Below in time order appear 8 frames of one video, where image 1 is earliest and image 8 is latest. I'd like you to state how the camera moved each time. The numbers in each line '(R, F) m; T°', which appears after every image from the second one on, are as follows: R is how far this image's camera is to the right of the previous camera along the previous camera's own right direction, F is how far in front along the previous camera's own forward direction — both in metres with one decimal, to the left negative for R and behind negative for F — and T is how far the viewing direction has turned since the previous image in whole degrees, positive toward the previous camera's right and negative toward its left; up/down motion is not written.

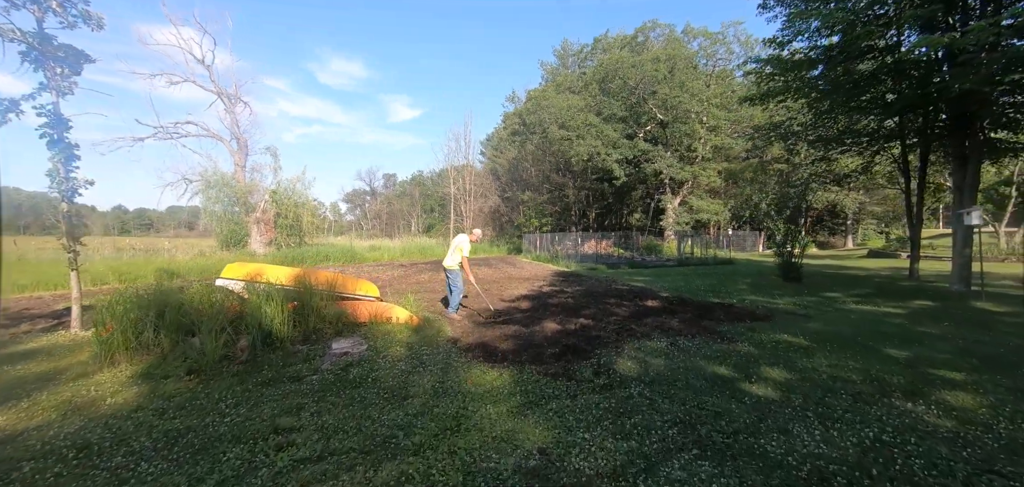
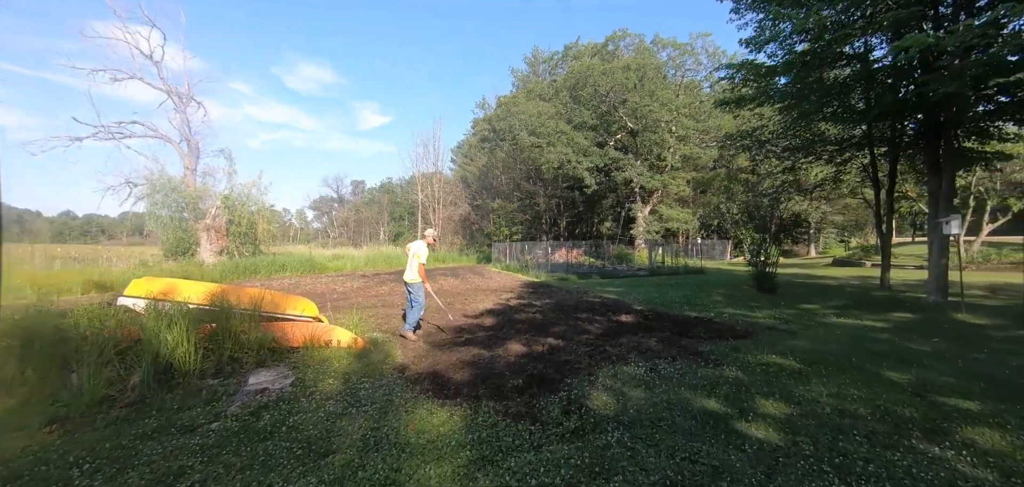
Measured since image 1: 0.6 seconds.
(+0.2, +0.8) m; +4°
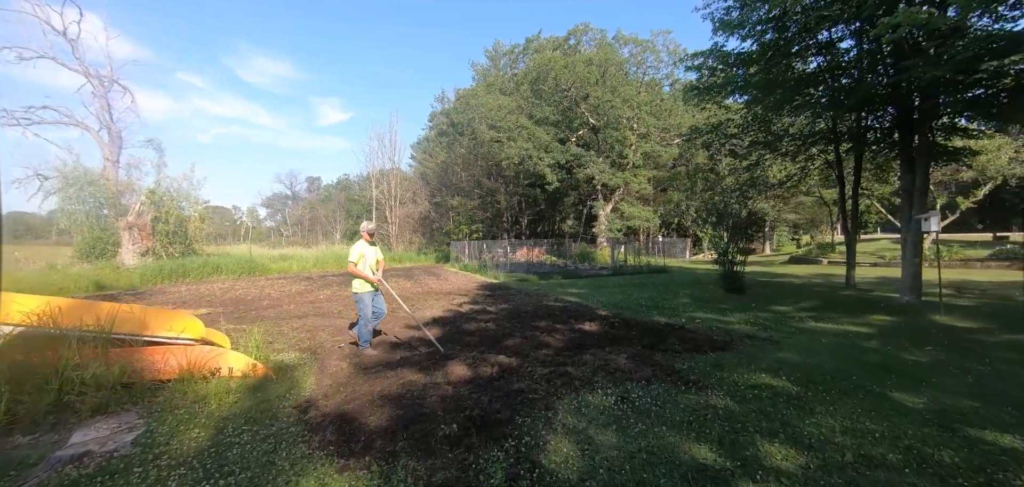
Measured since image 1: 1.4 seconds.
(+0.3, +1.1) m; +5°
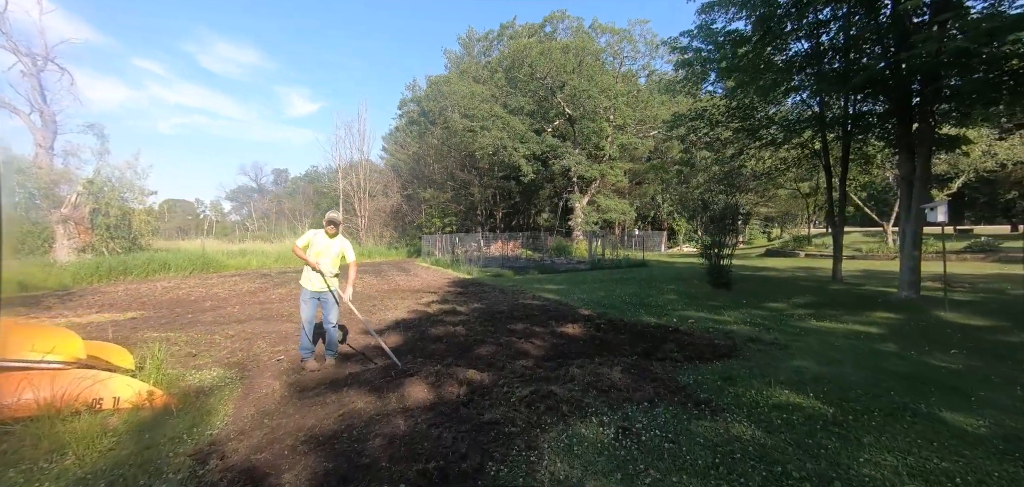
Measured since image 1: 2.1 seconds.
(0.0, +0.9) m; +3°
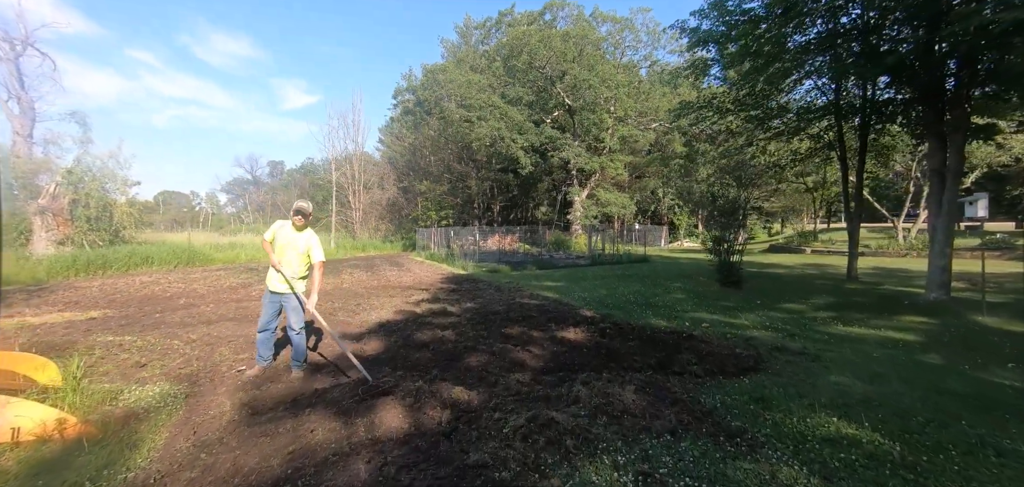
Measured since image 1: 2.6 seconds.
(0.0, +0.7) m; 0°
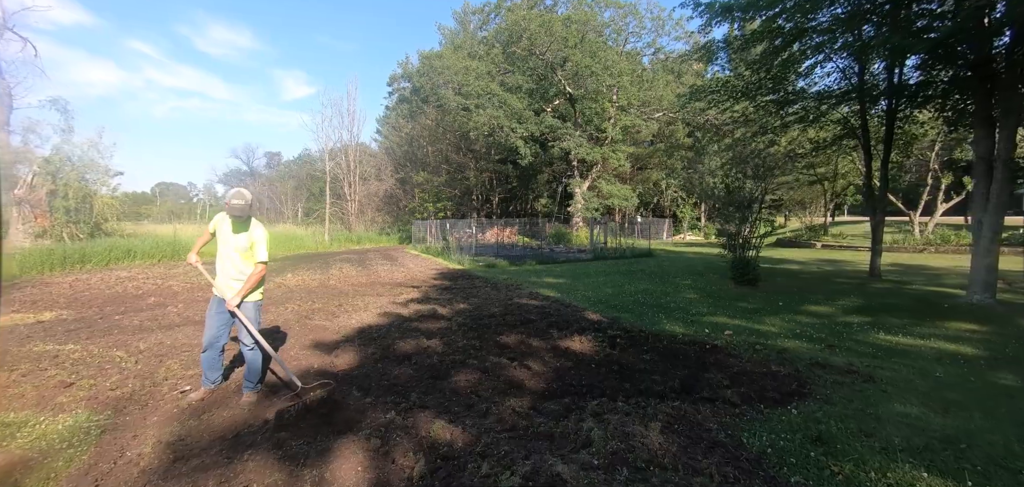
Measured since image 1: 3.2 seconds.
(0.0, +0.8) m; 0°
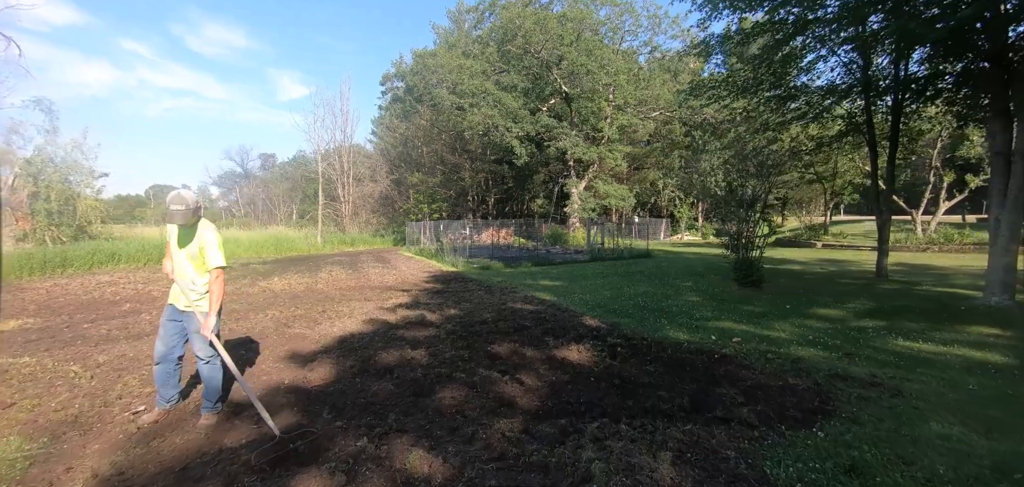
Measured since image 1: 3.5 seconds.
(+0.1, +0.4) m; 0°
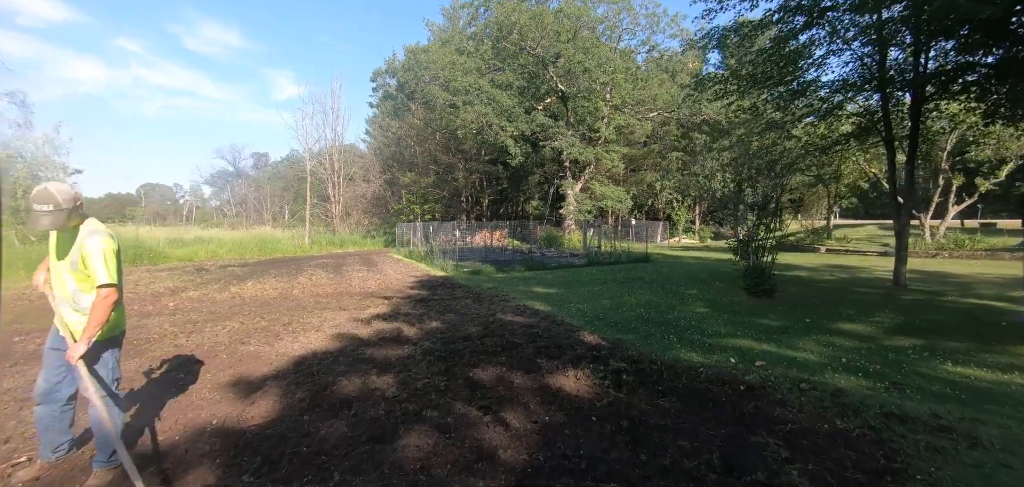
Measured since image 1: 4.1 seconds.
(+0.1, +0.7) m; +1°
